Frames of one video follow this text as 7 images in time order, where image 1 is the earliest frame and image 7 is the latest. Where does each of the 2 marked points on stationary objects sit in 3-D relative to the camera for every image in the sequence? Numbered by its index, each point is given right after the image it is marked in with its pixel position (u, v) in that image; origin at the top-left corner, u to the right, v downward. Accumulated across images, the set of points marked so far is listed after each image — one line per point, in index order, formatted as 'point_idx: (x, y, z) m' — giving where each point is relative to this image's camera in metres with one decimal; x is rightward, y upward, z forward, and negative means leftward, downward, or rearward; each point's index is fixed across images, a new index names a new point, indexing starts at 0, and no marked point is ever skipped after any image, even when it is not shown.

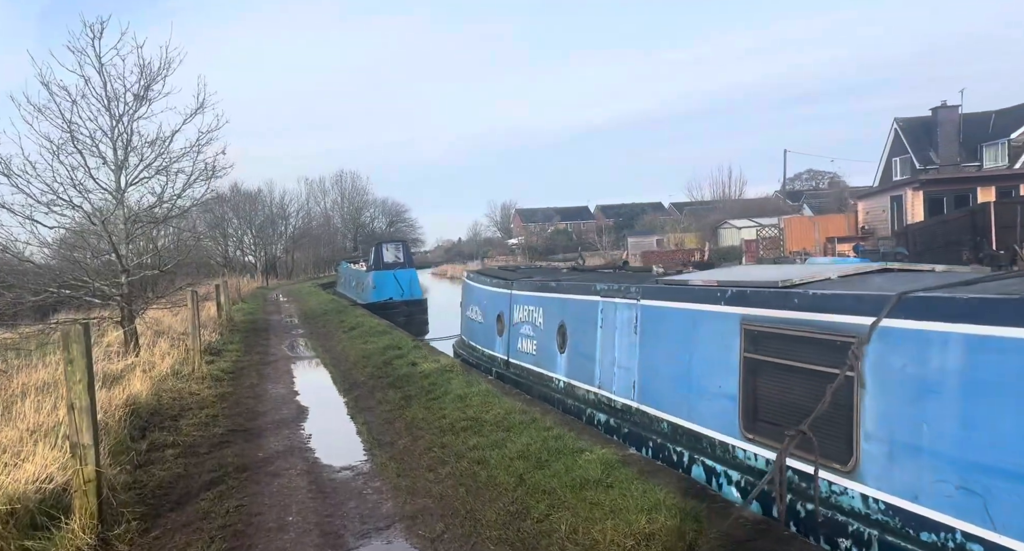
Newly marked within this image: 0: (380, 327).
0: (-2.4, -1.0, +13.8) m
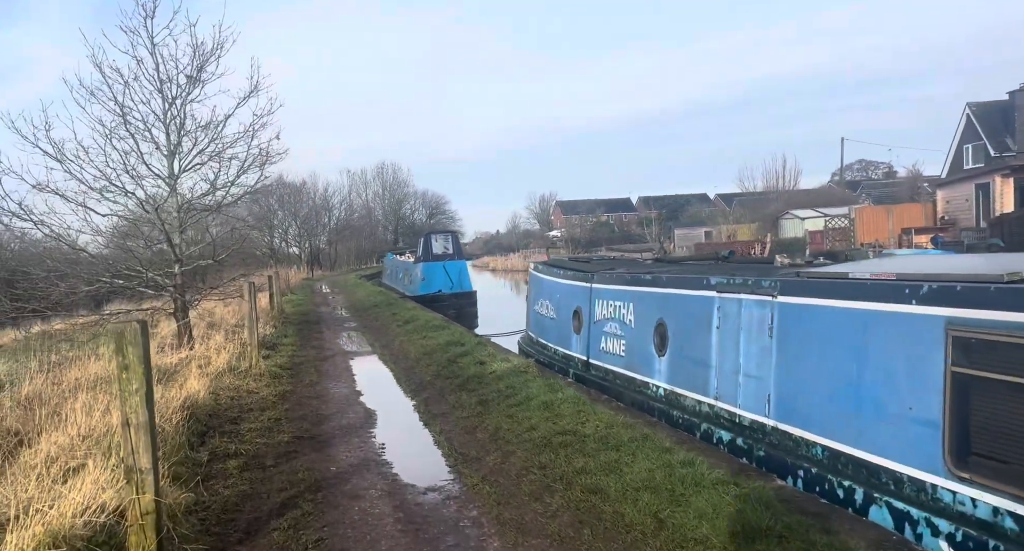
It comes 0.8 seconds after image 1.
0: (-1.3, -0.8, +13.2) m
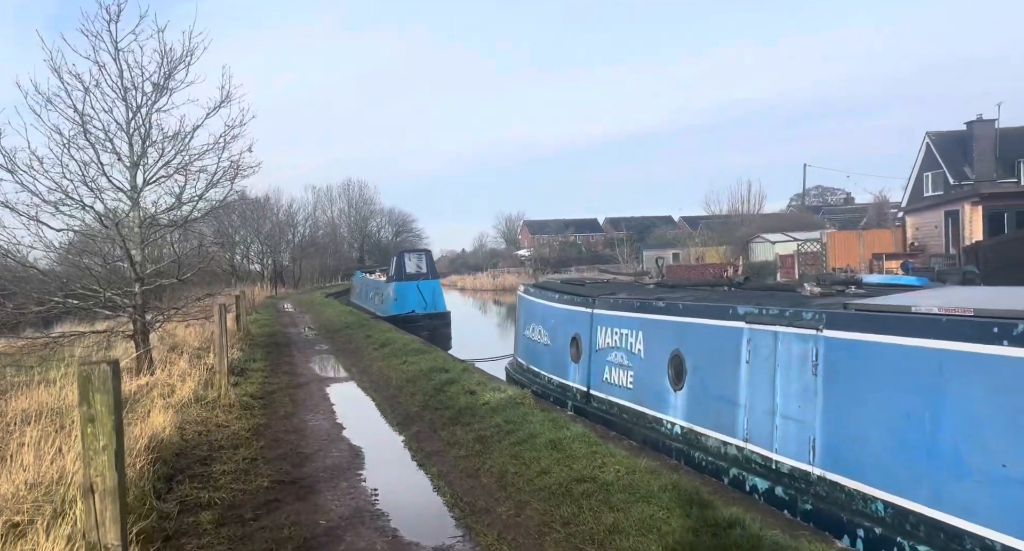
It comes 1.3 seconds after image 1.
0: (-1.6, -1.2, +12.6) m
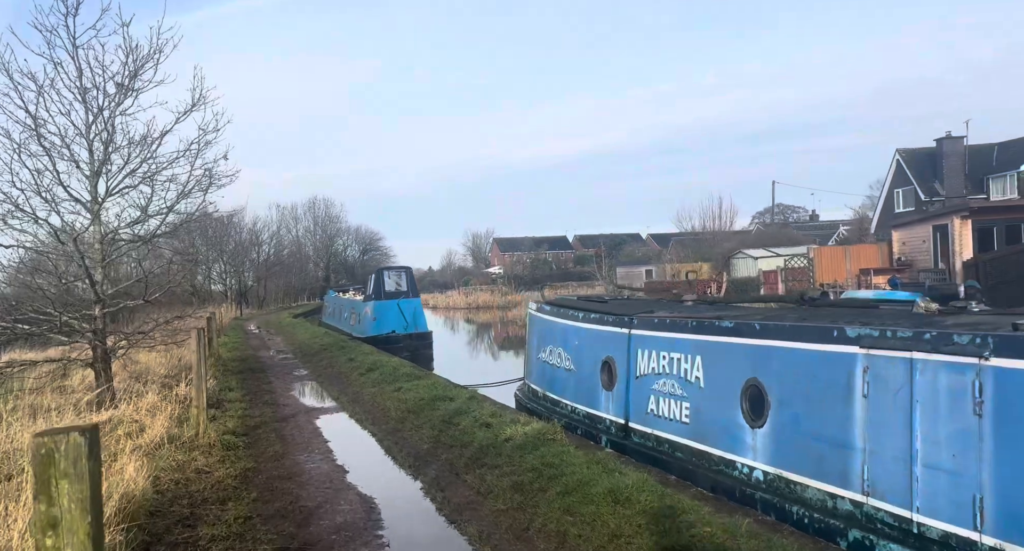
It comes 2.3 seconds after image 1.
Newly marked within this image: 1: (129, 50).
0: (-1.7, -1.5, +11.6) m
1: (-5.0, +3.0, +9.8) m
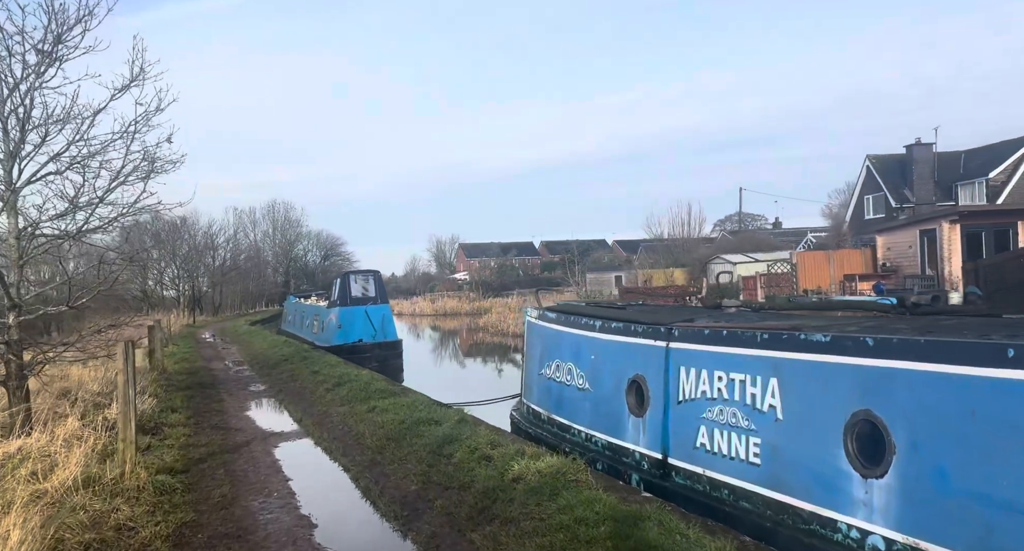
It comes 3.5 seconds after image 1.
0: (-1.9, -1.5, +10.3) m
1: (-5.1, +2.9, +8.3) m
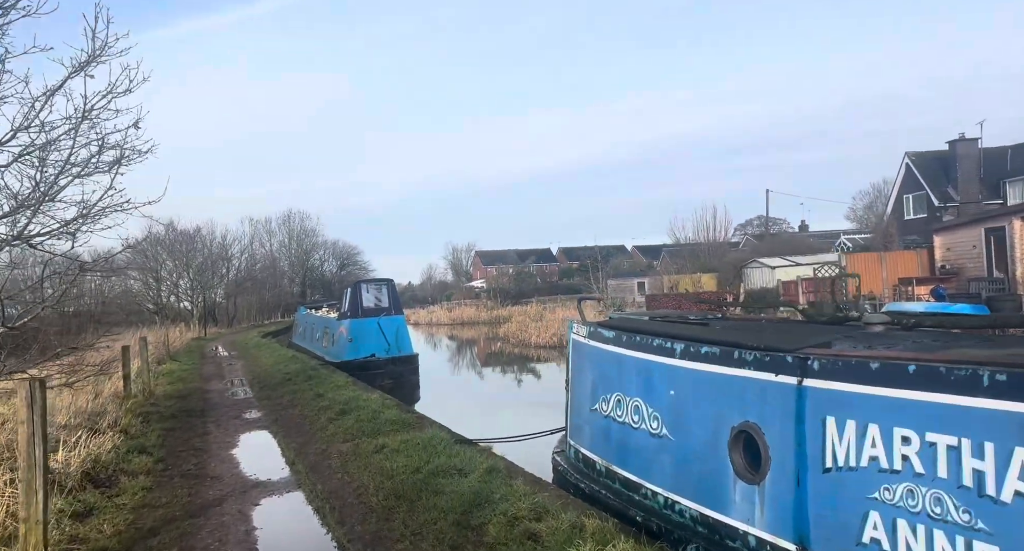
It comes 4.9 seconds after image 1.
0: (-1.4, -1.6, +8.7) m
1: (-4.8, +2.8, +6.9) m
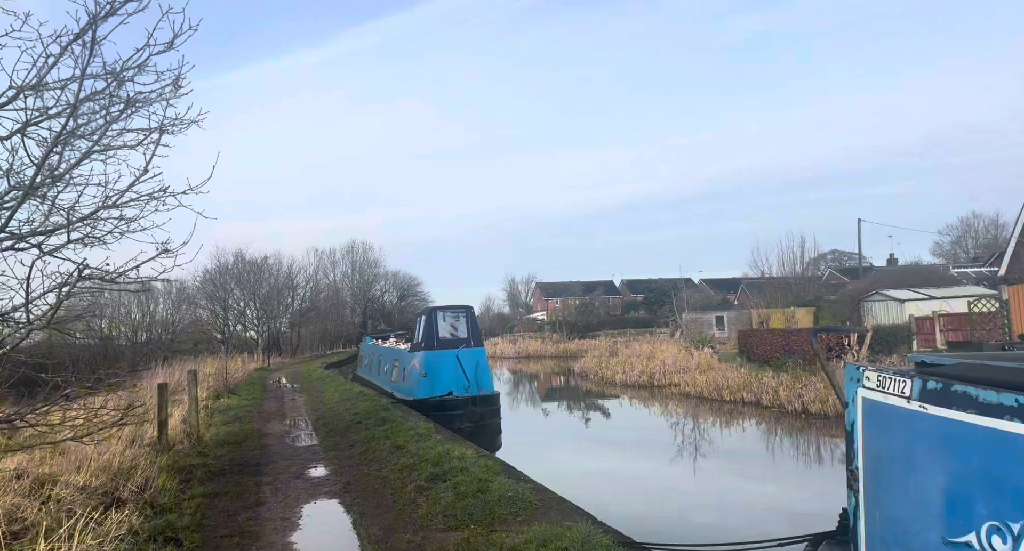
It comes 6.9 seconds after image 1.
0: (-0.1, -1.8, +6.3) m
1: (-3.5, +2.8, +4.9) m
